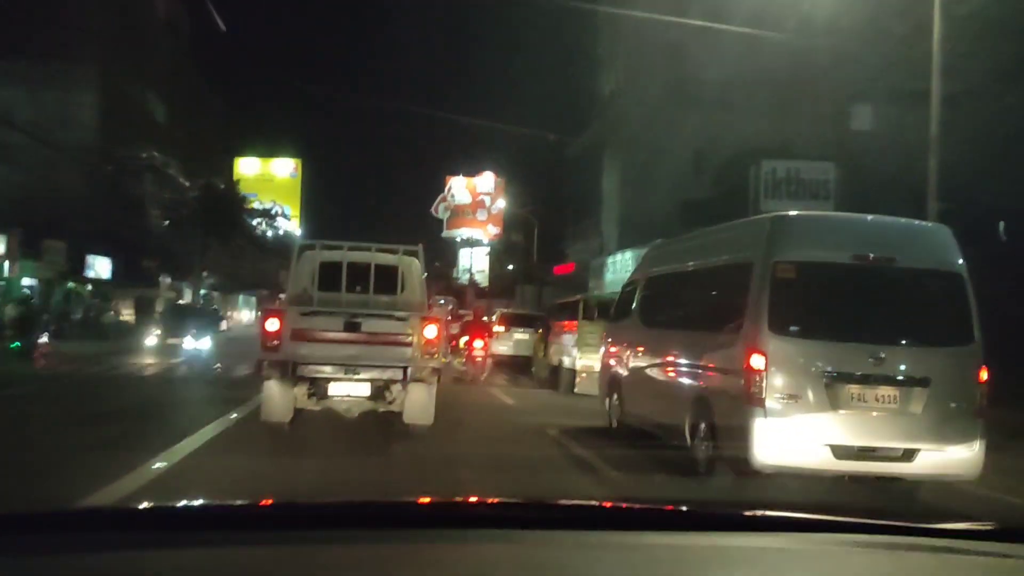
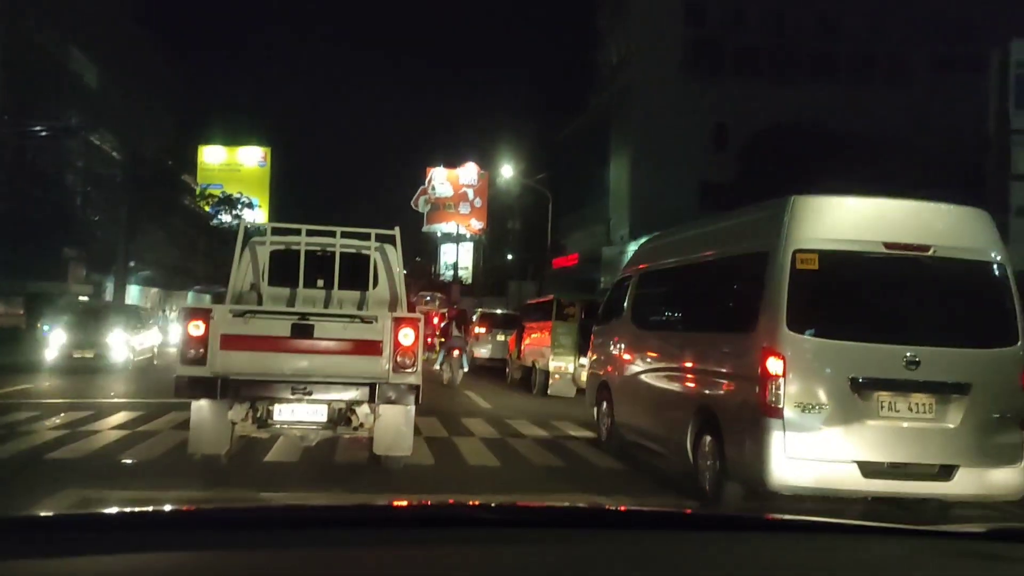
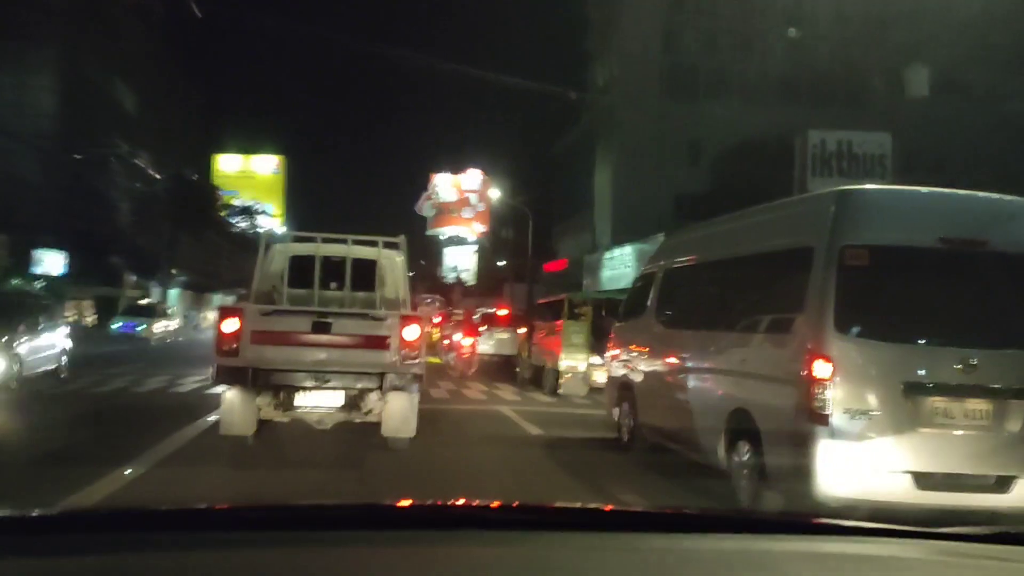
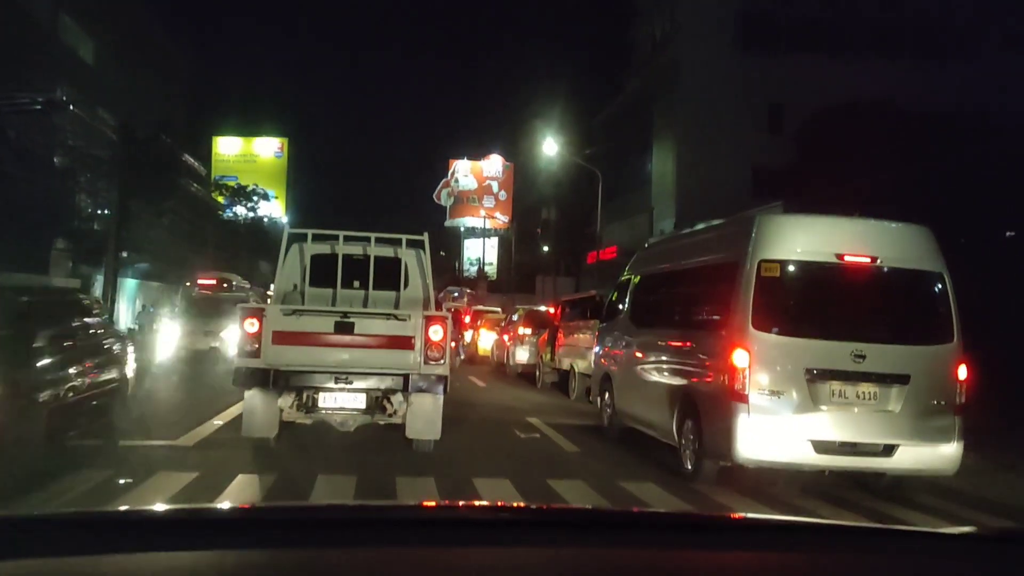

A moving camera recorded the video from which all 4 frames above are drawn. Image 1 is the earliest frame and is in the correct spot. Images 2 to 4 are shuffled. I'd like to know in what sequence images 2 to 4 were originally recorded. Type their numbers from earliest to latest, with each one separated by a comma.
3, 2, 4
